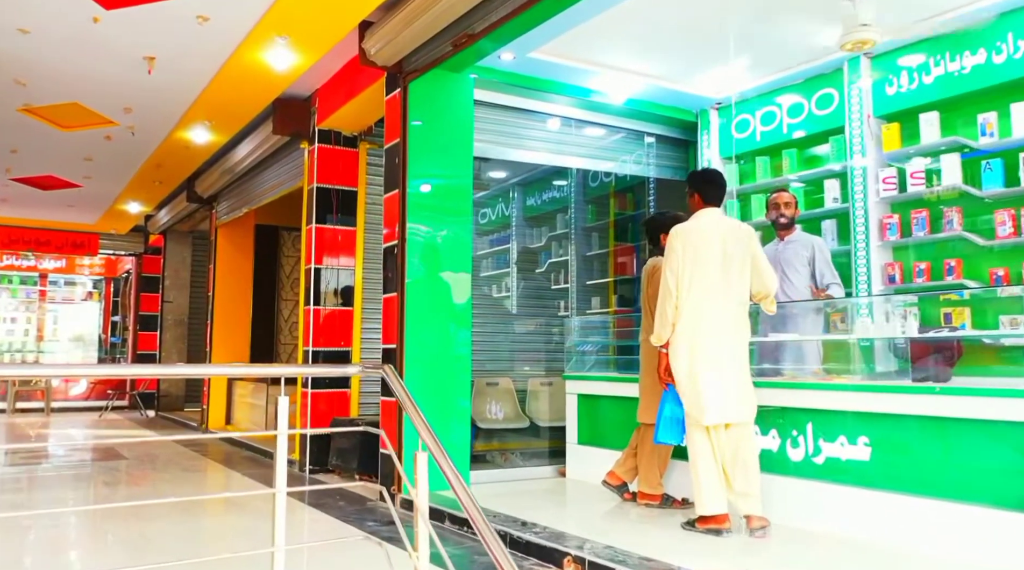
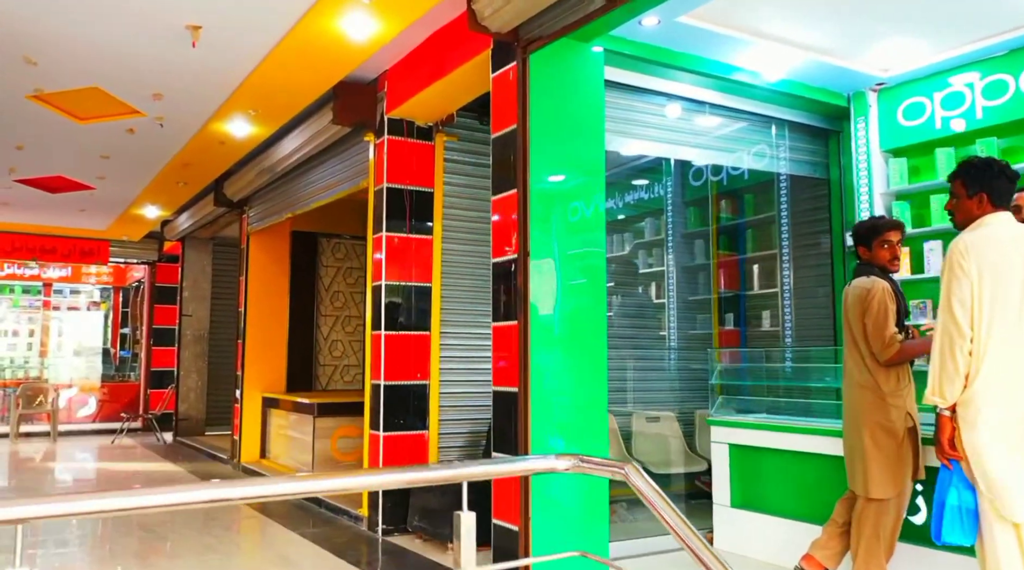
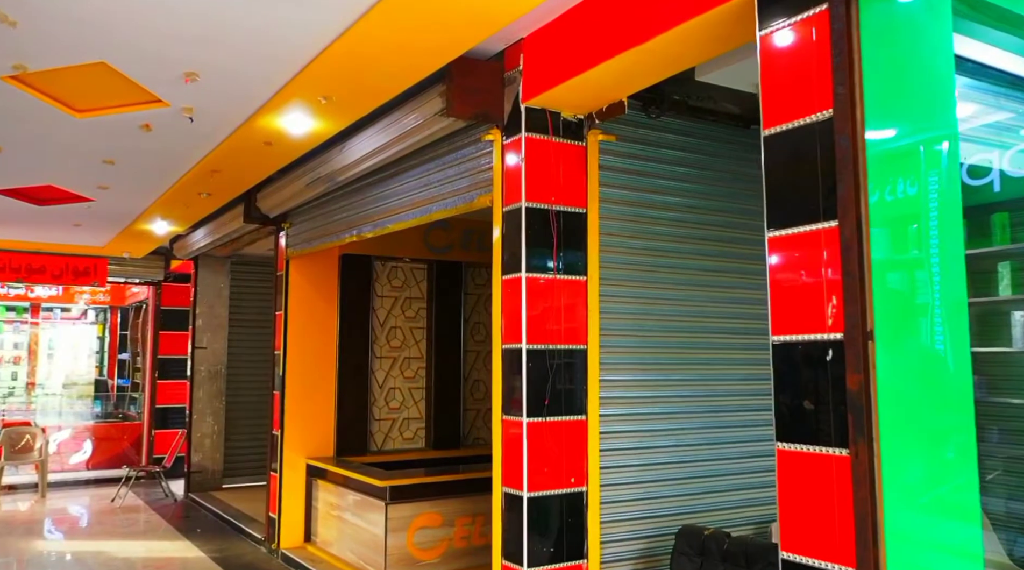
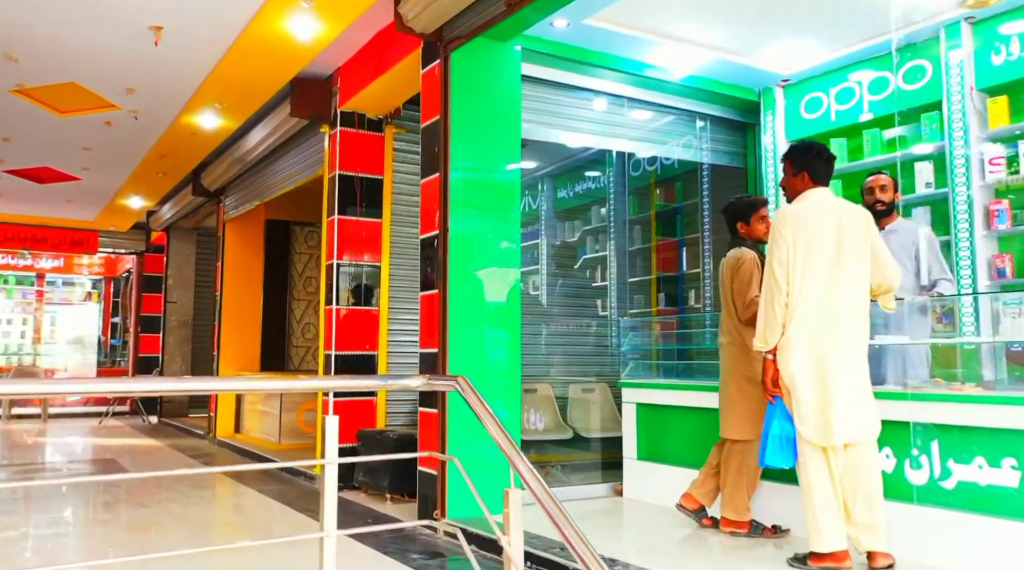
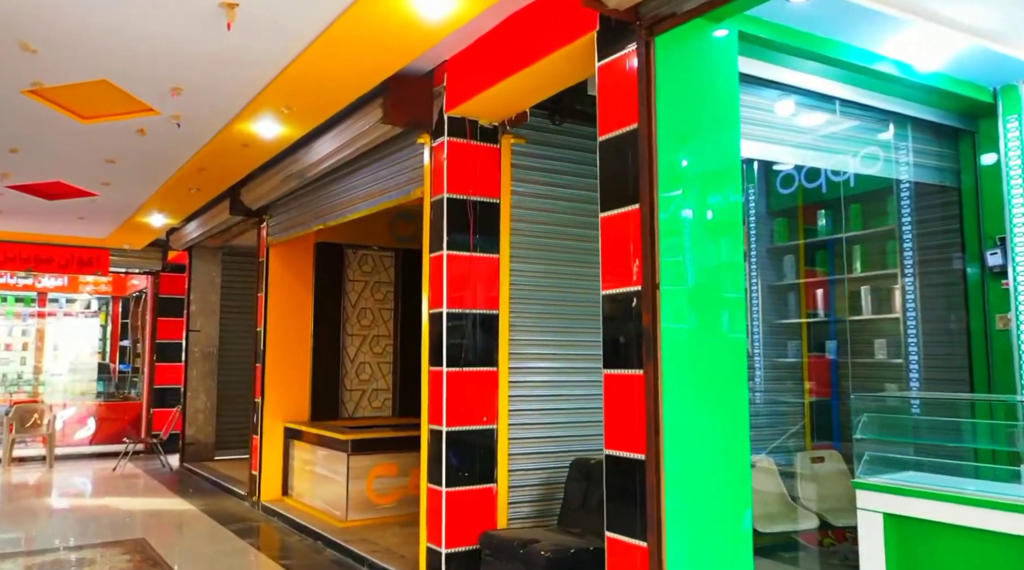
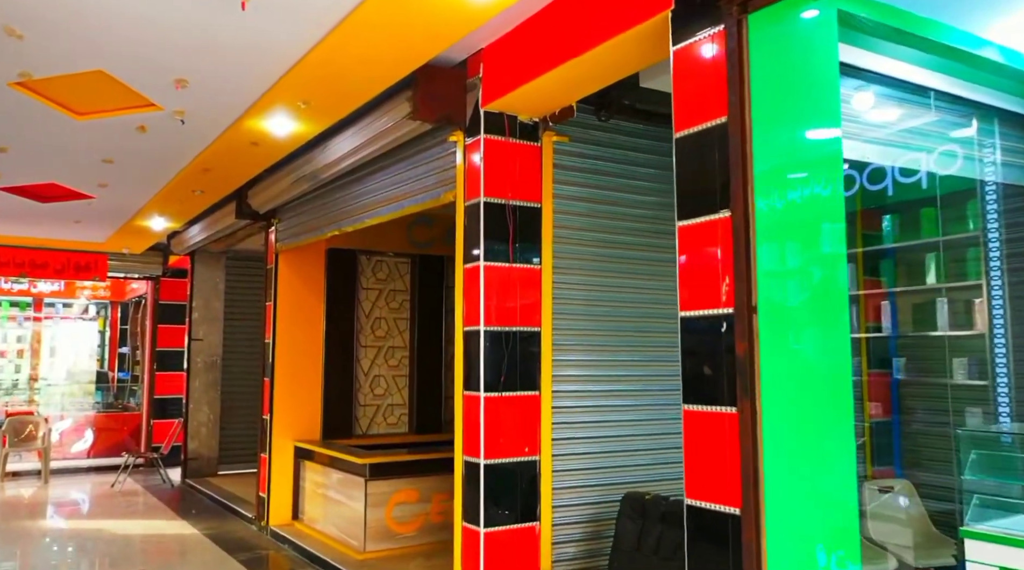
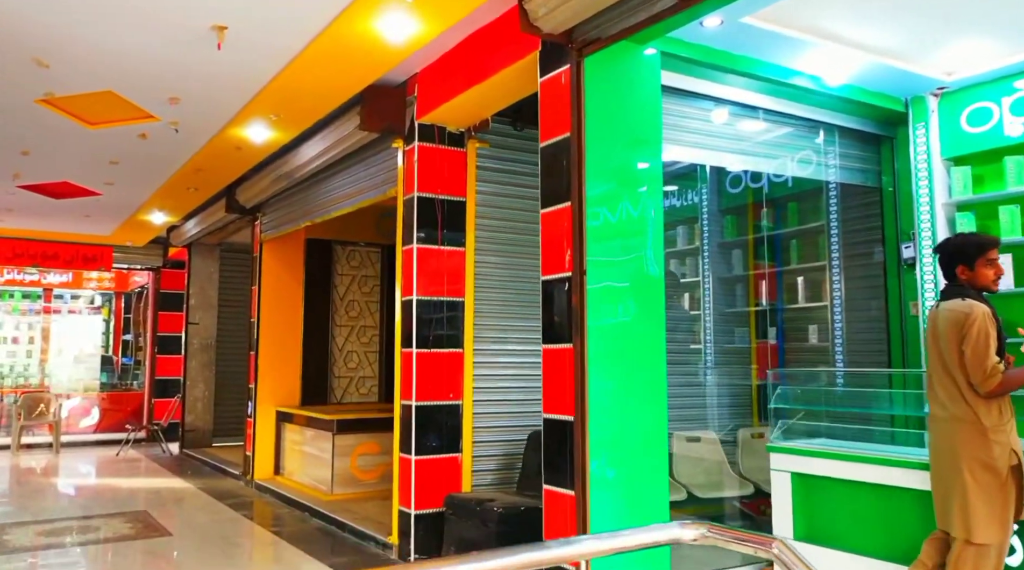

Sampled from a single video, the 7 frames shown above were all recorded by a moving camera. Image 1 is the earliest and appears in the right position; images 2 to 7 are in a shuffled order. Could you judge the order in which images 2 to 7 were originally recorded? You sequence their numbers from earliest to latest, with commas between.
4, 2, 7, 5, 6, 3
